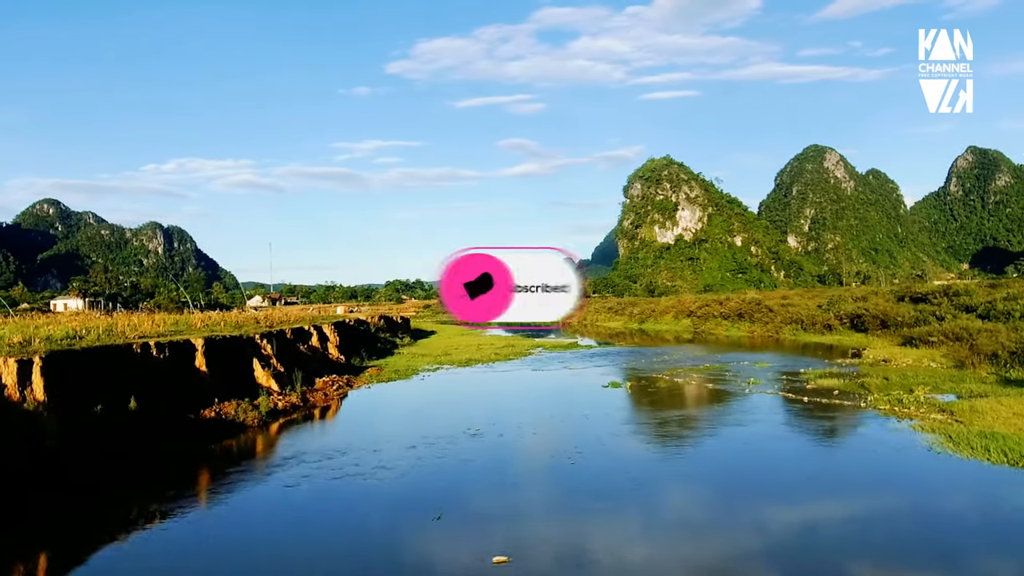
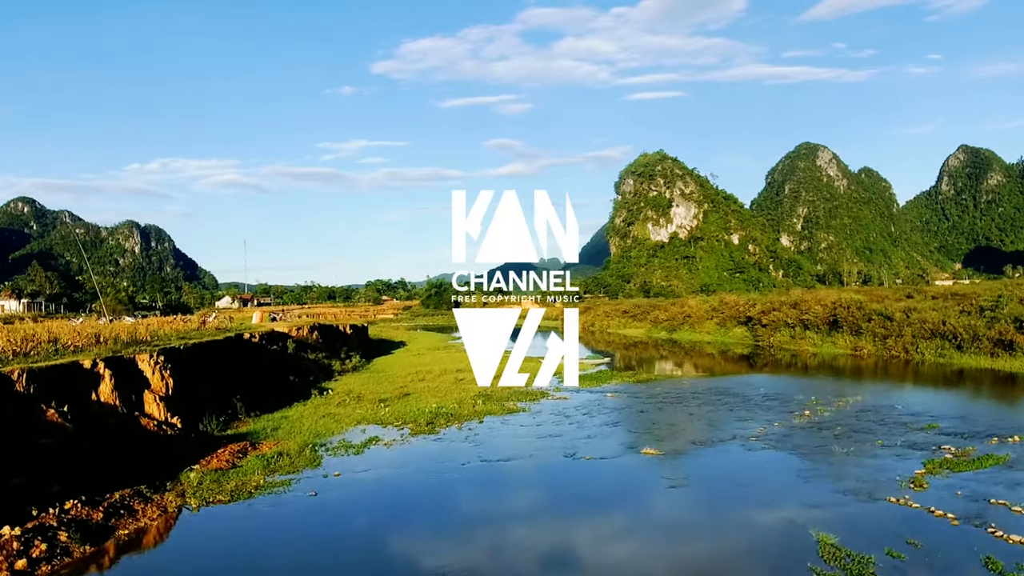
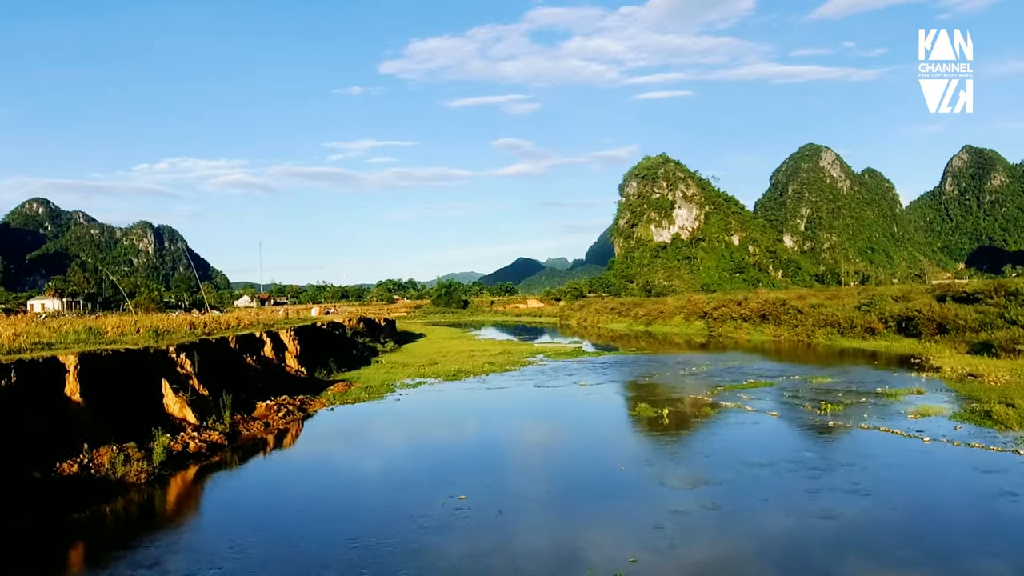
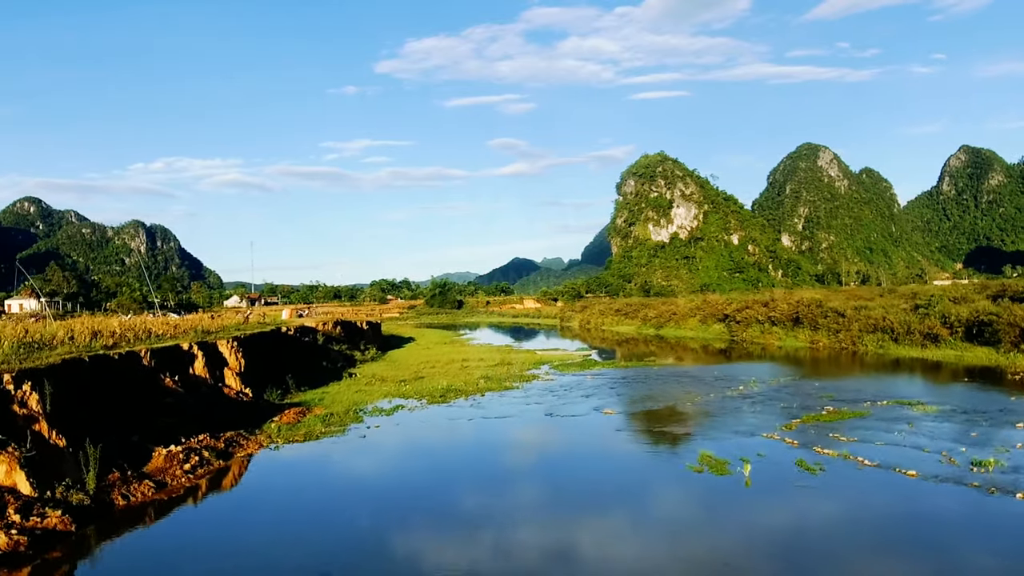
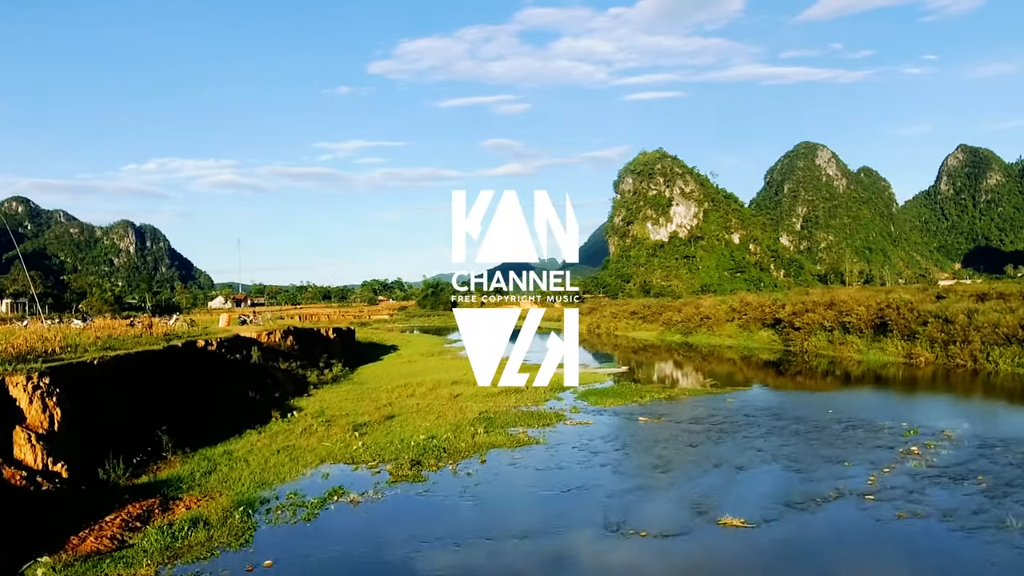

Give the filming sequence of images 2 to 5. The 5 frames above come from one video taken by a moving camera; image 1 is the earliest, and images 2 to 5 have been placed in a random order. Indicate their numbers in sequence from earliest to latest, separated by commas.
3, 4, 2, 5
